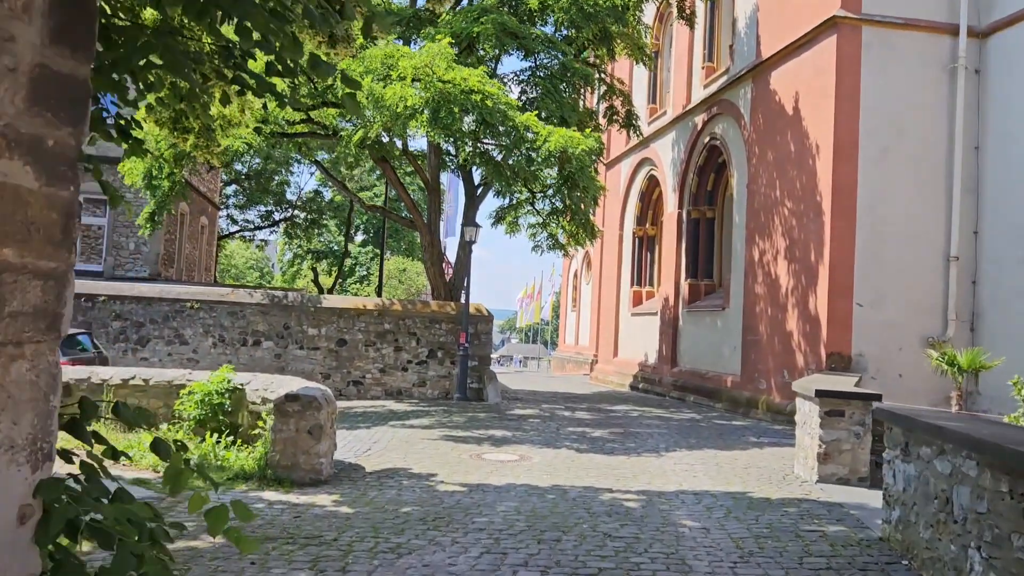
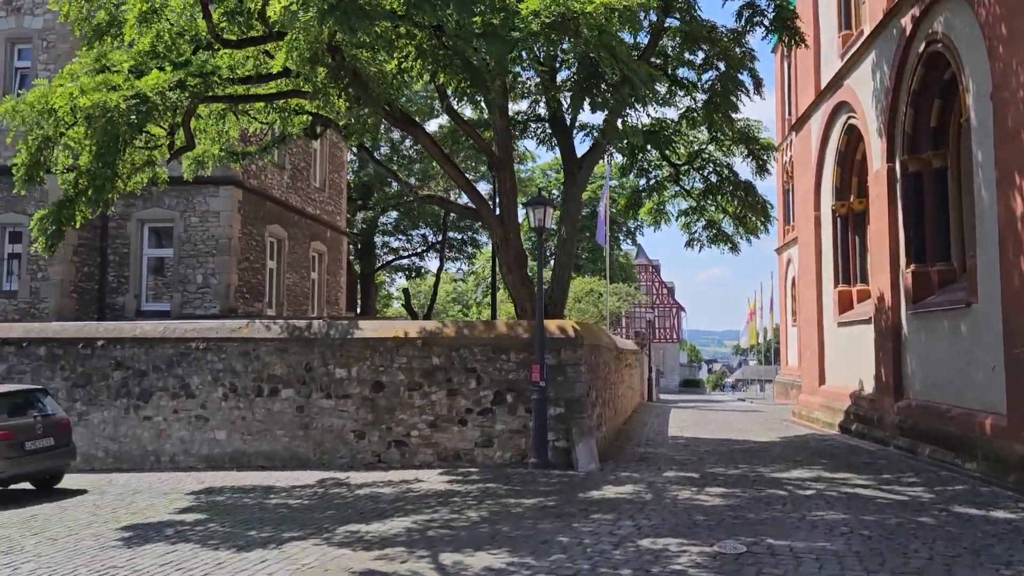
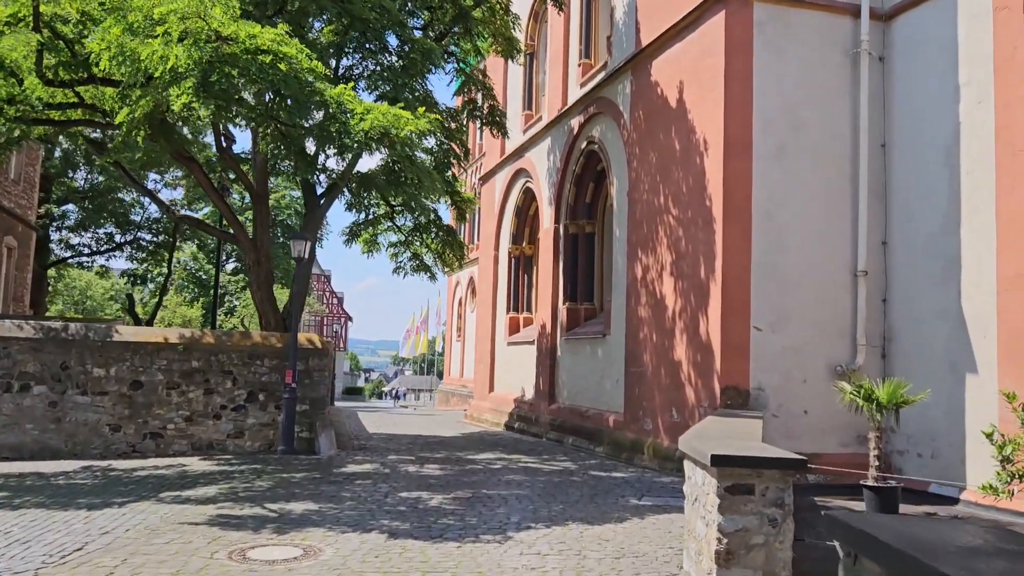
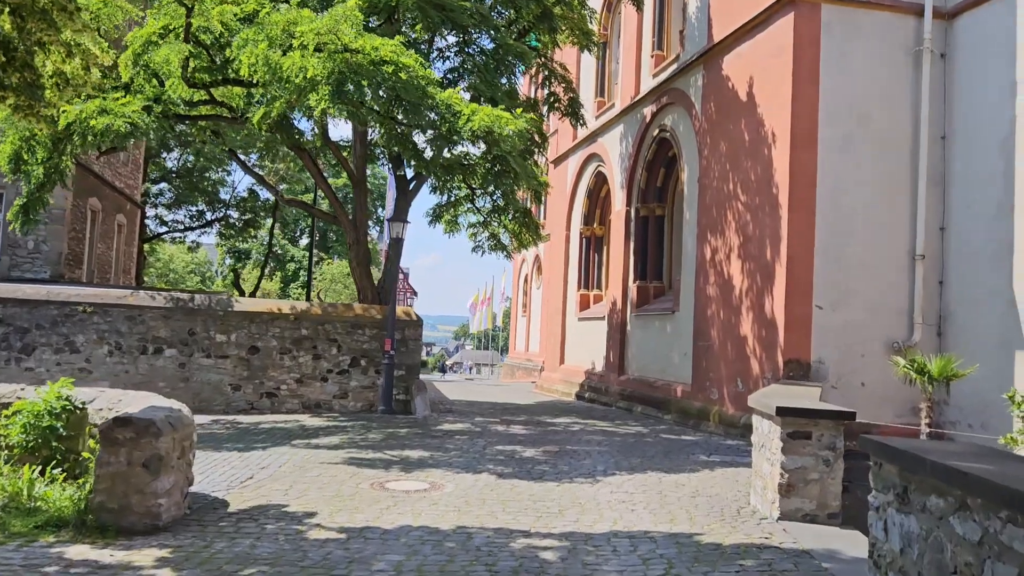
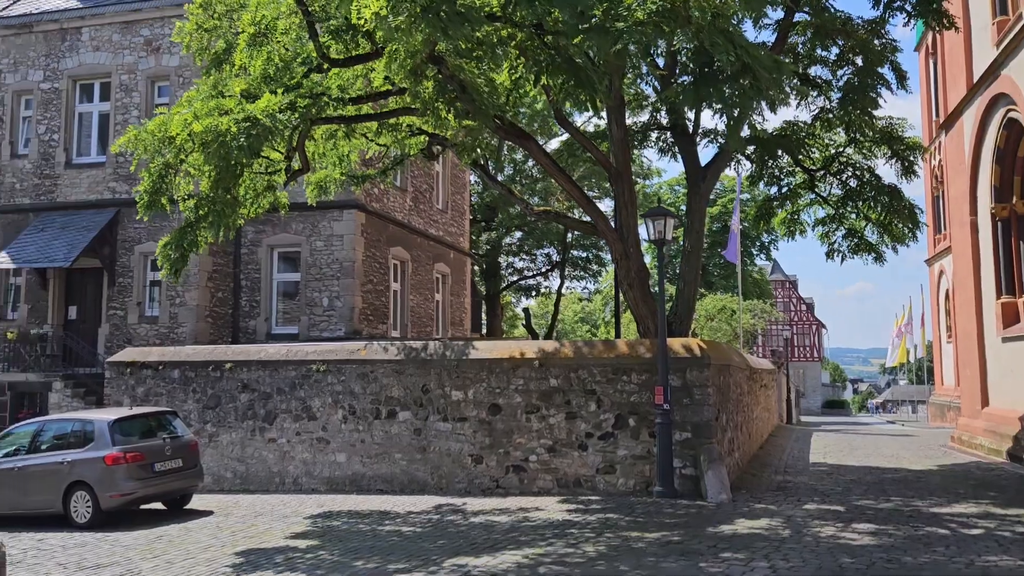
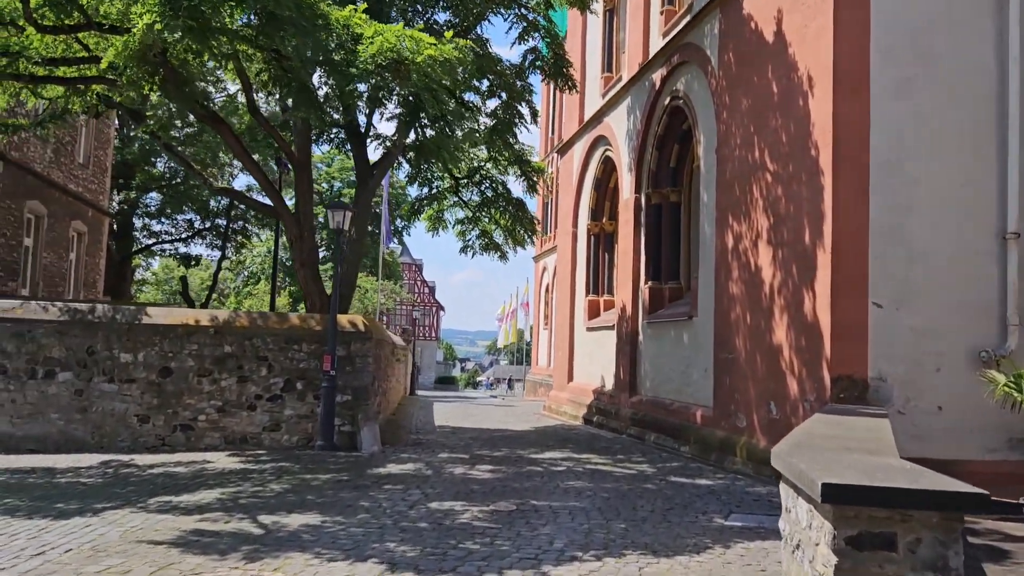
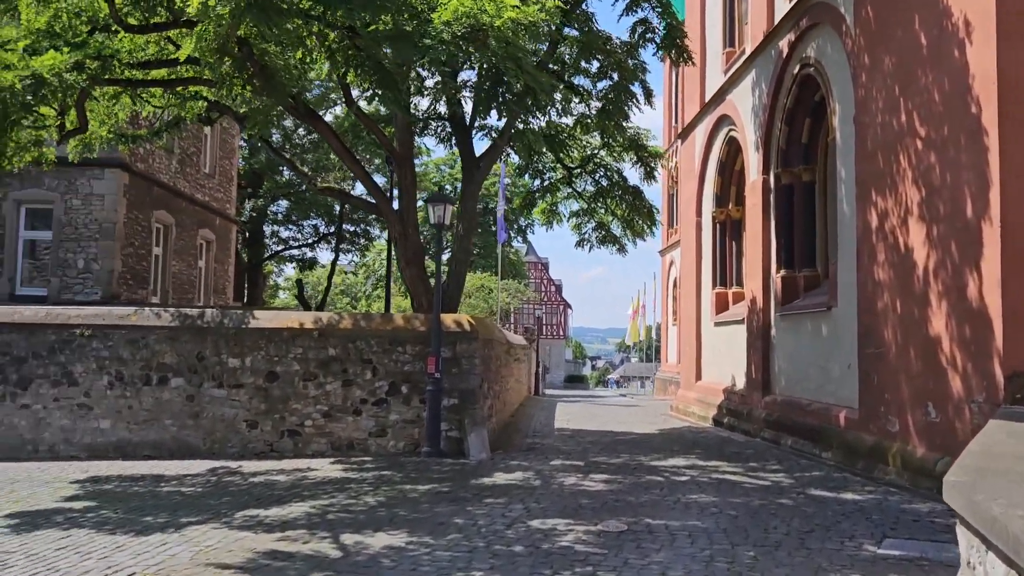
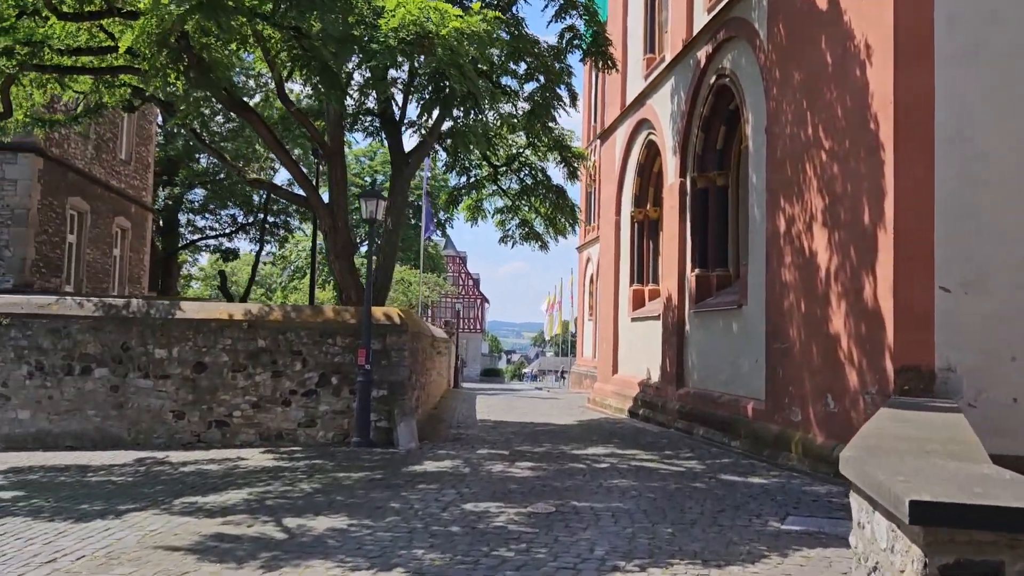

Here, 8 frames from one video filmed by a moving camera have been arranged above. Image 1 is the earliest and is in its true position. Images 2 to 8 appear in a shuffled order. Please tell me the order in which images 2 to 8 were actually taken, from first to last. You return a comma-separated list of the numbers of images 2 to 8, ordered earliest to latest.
4, 3, 6, 8, 7, 2, 5
